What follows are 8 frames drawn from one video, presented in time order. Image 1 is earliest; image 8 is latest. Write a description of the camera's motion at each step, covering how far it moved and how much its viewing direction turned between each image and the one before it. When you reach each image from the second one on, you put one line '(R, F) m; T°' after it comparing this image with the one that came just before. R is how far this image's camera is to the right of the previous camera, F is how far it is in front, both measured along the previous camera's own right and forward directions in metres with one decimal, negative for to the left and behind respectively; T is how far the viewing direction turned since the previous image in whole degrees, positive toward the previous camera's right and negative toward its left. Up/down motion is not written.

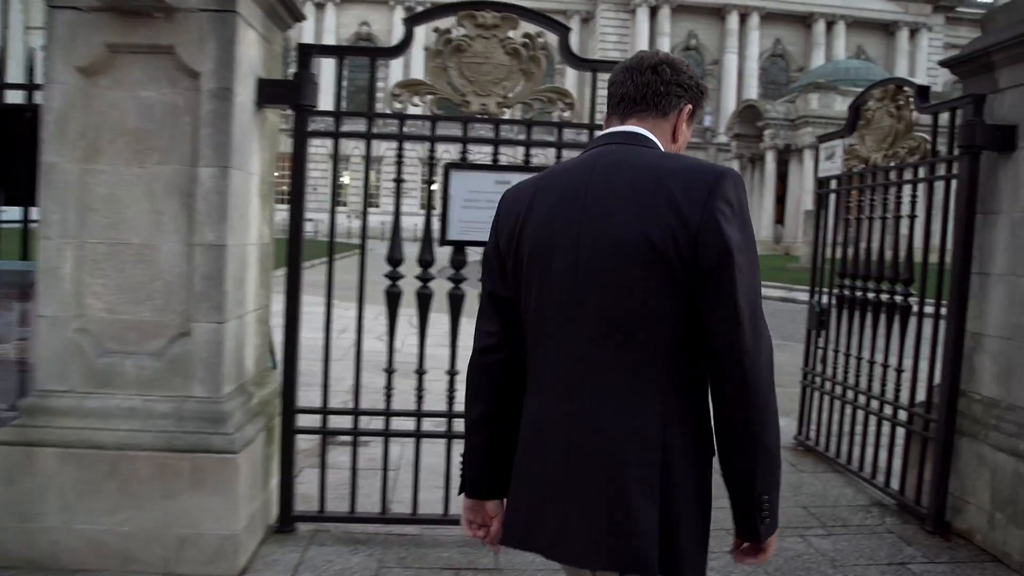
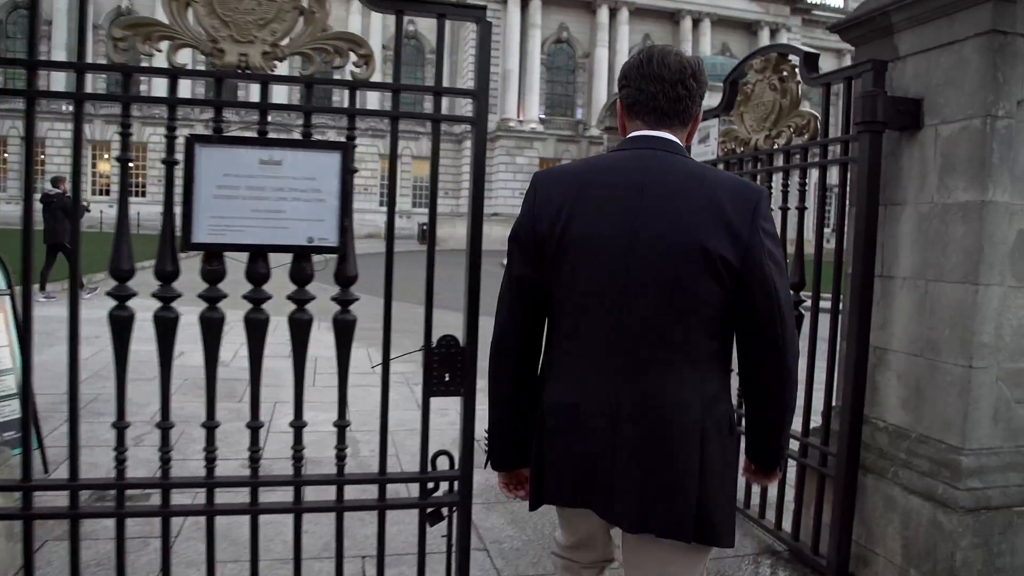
(+0.3, +0.9) m; +8°
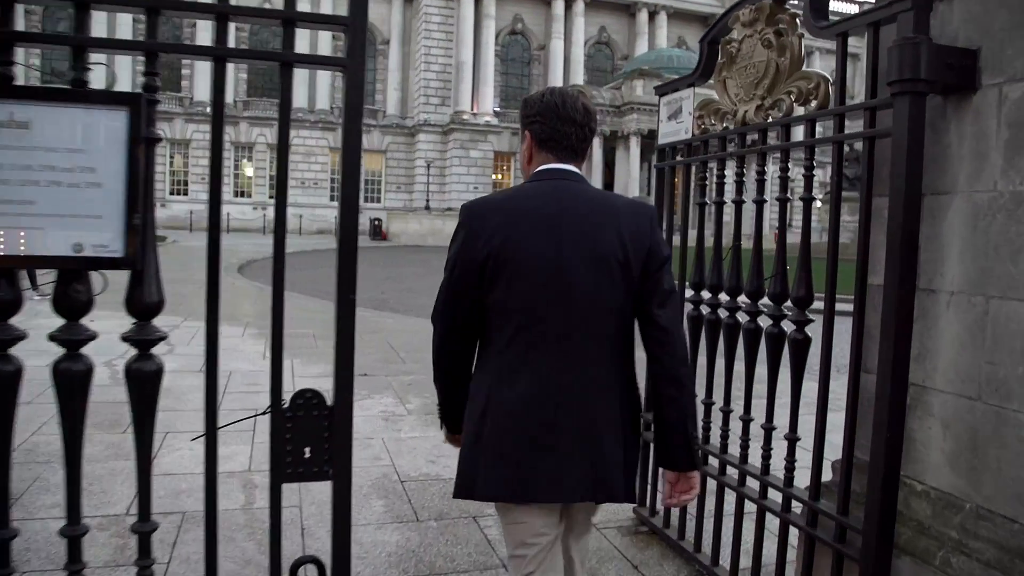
(+0.1, +0.9) m; +3°
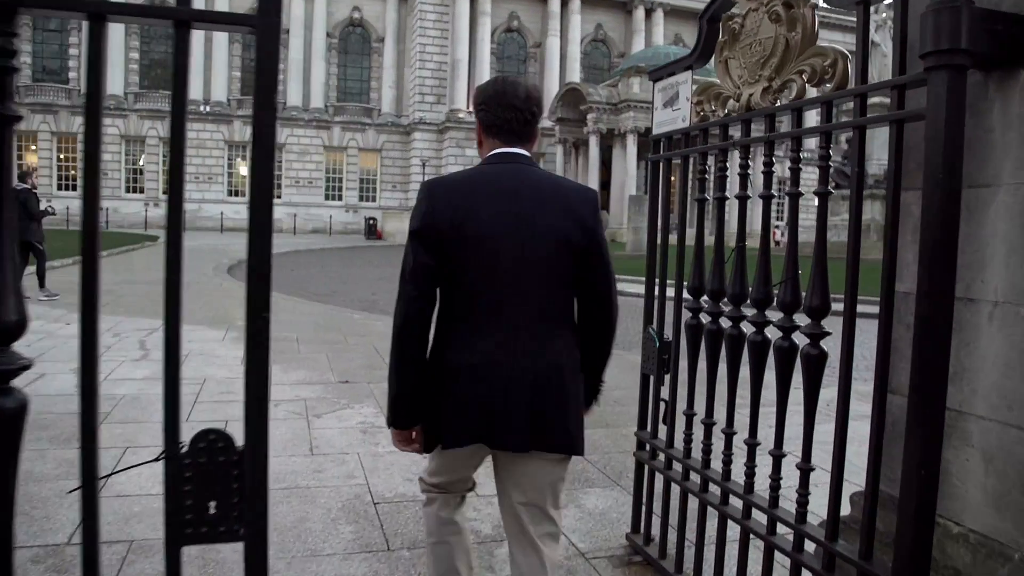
(+0.1, +0.4) m; 0°
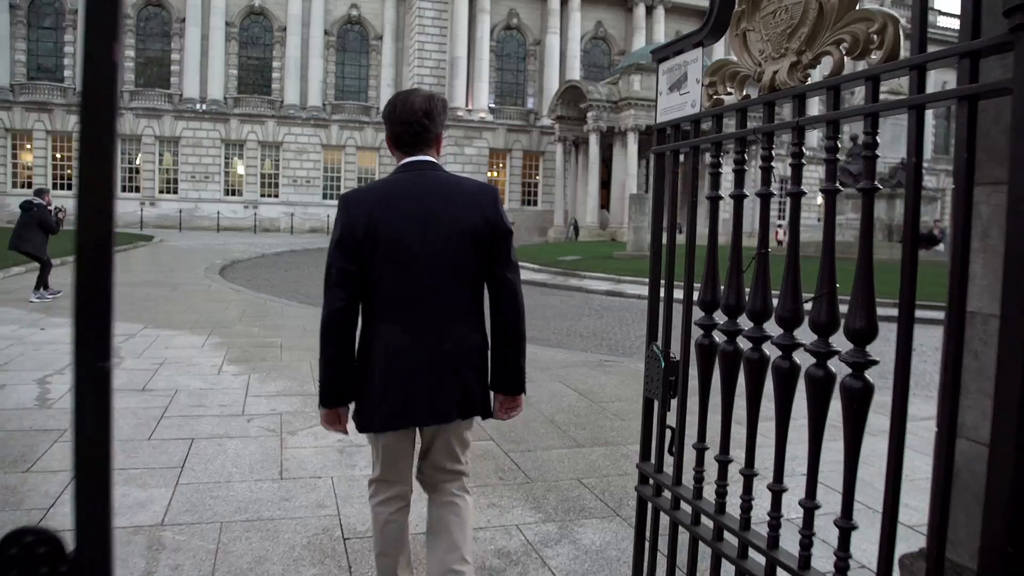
(+0.1, +0.5) m; 0°
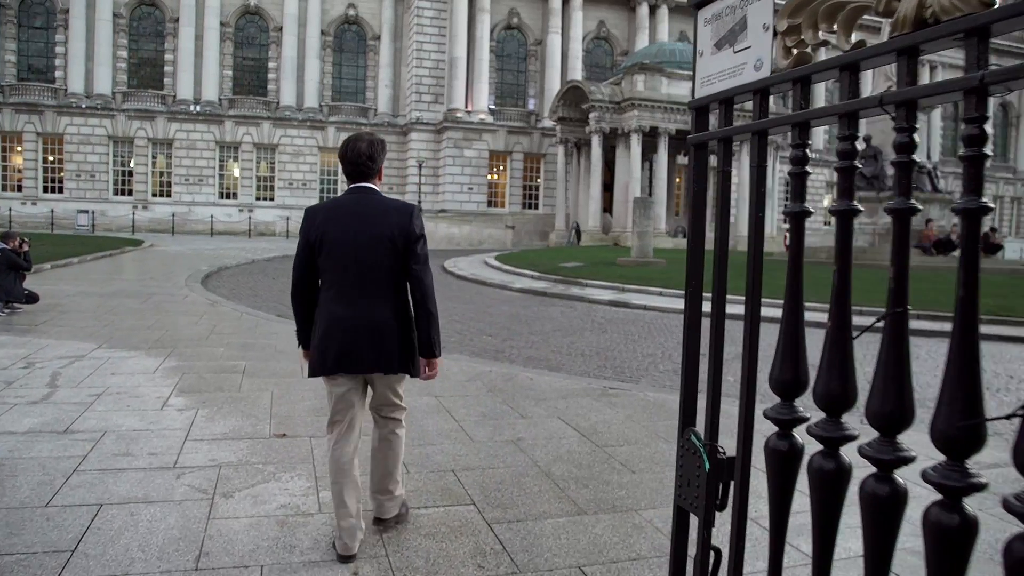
(+0.1, +1.0) m; 0°
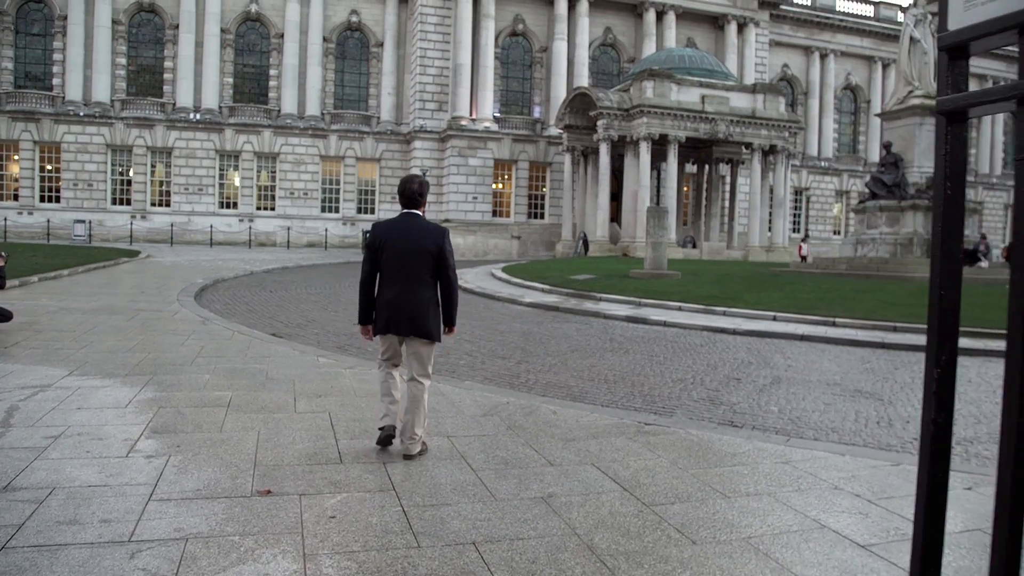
(-0.2, +0.9) m; 0°
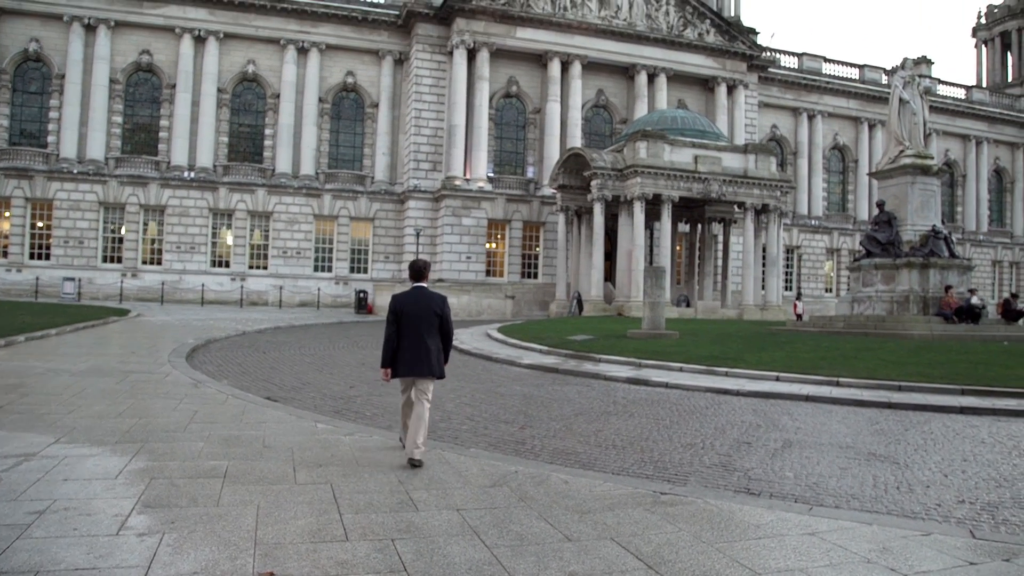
(-0.2, +0.2) m; +1°
